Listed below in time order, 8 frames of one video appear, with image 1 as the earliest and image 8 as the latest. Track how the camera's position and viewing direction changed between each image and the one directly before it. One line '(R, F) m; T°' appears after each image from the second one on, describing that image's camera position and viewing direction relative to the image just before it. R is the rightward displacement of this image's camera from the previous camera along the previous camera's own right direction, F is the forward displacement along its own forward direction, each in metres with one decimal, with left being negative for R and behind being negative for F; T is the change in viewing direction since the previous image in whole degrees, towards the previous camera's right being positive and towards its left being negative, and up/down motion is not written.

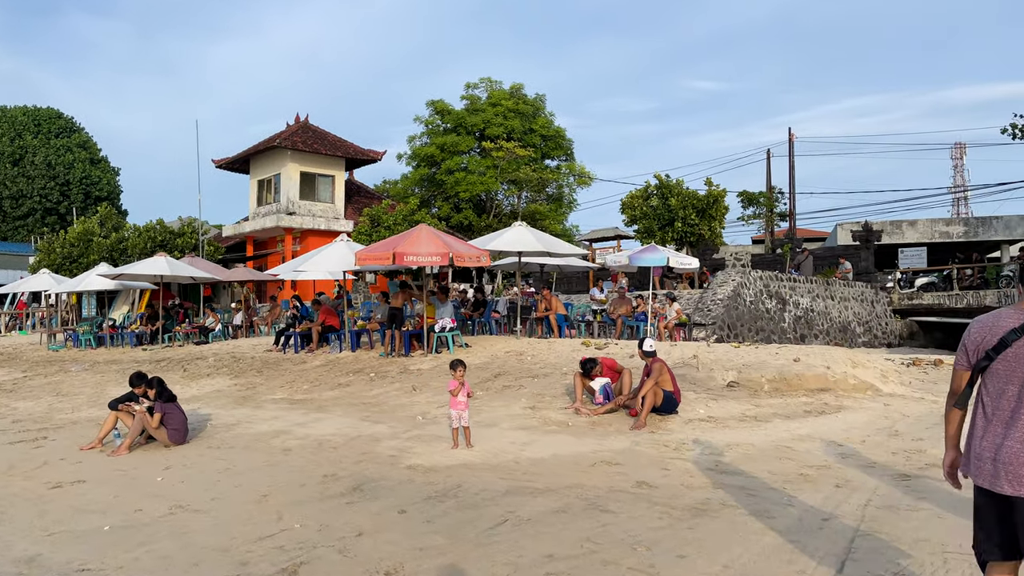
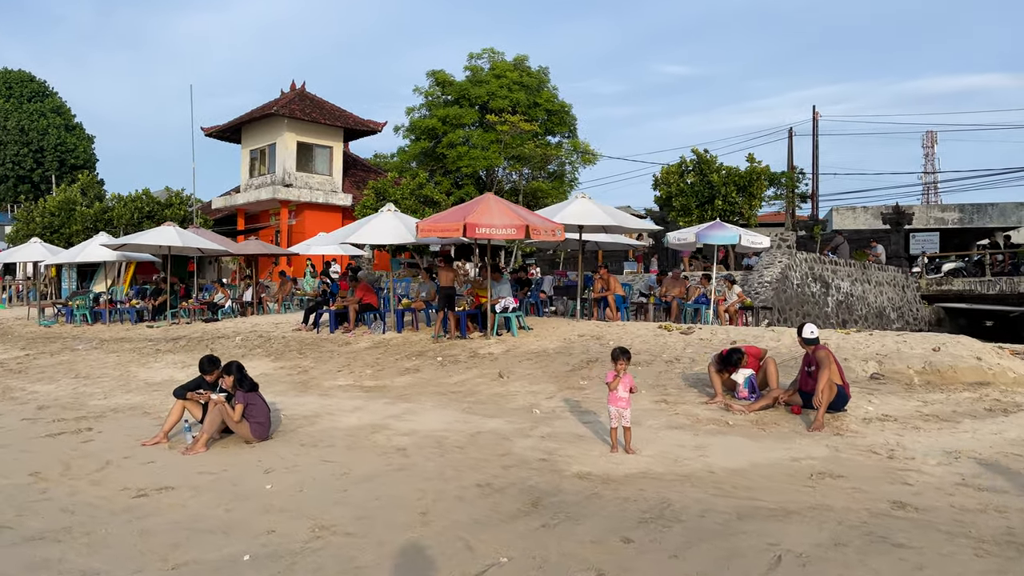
(-1.5, +1.1) m; +2°
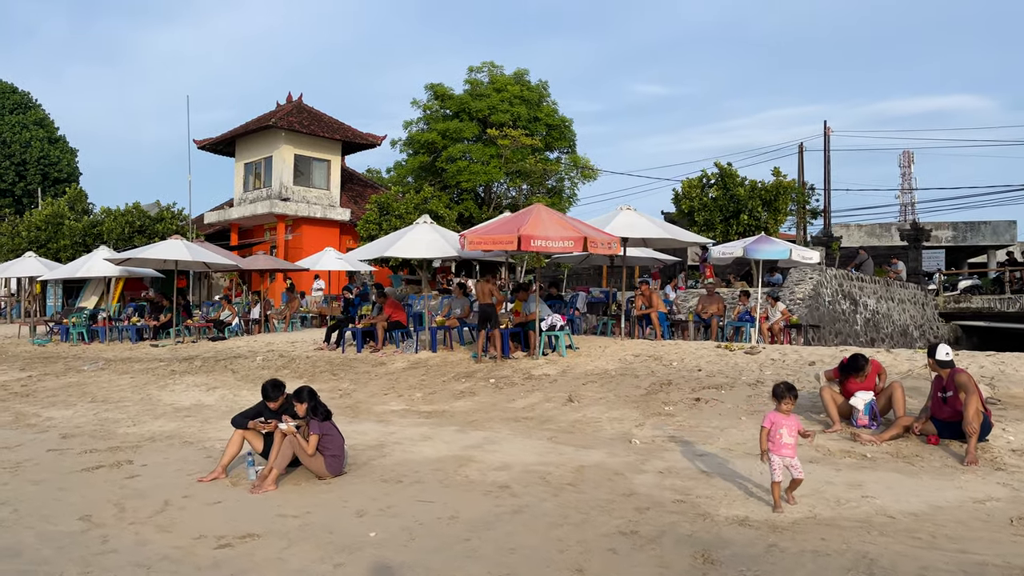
(-1.0, +0.7) m; +2°
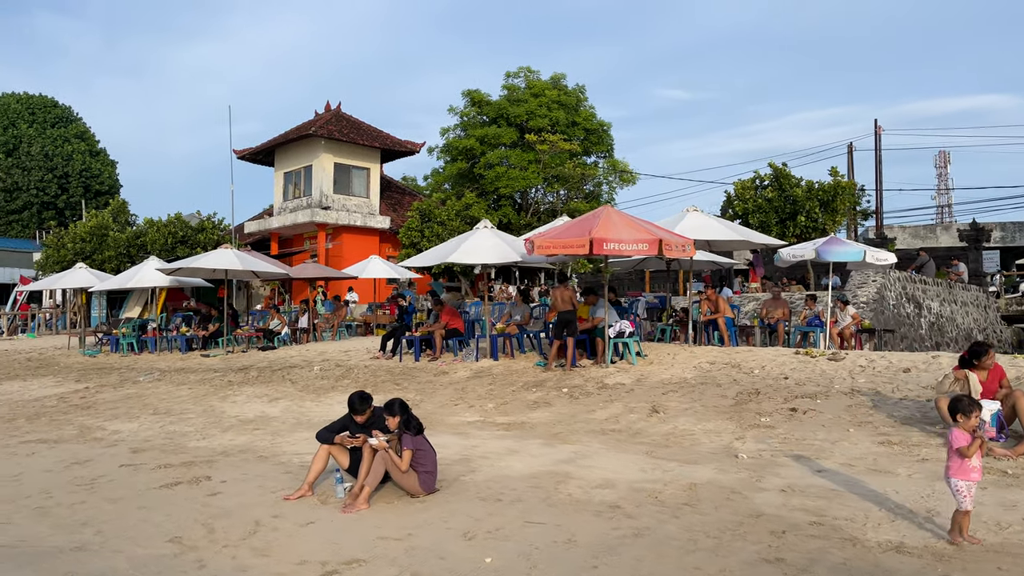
(-0.5, +0.3) m; -2°
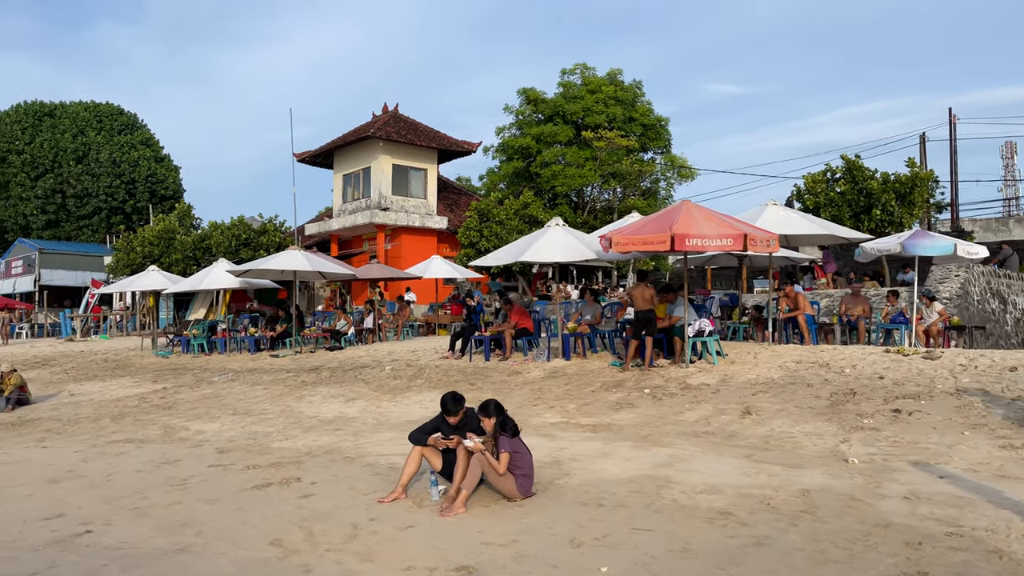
(-0.3, +0.2) m; -4°
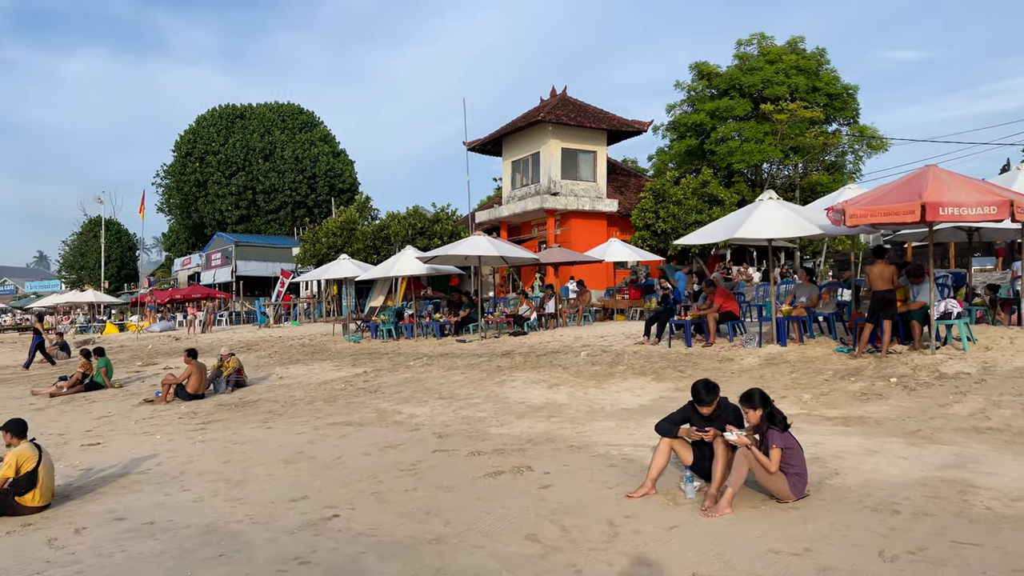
(-0.7, +0.4) m; -11°
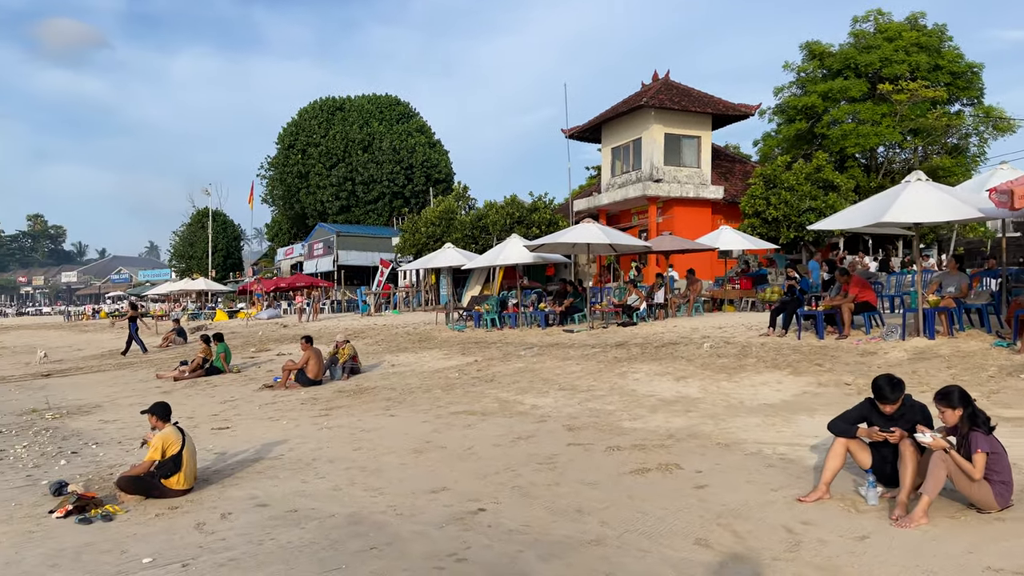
(-0.5, +0.3) m; -6°
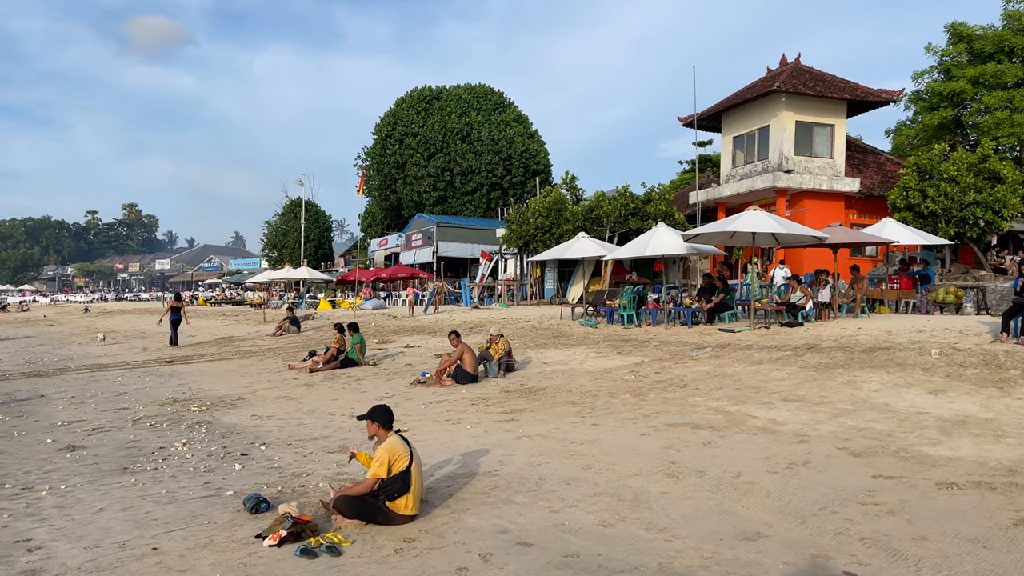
(-1.6, +1.3) m; -5°
